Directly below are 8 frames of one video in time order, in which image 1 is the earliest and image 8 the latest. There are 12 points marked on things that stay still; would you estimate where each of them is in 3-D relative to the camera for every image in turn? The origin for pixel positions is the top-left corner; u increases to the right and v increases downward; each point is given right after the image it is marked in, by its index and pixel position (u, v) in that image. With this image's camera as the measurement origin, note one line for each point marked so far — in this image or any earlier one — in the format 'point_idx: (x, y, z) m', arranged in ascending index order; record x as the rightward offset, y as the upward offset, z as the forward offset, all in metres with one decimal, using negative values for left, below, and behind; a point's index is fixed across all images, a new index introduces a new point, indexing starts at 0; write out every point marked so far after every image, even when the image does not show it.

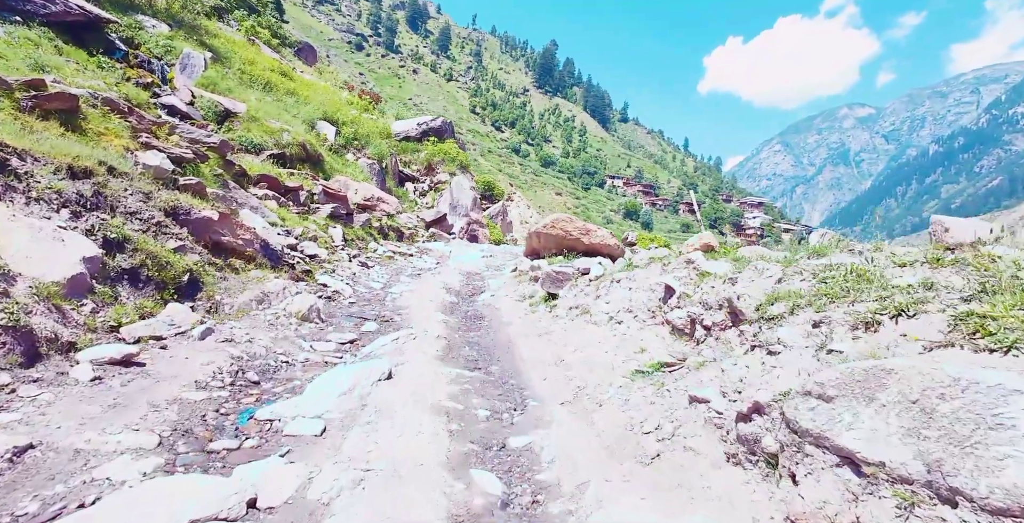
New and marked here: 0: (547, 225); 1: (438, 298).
0: (+1.0, +1.0, +15.0) m
1: (-1.7, -0.8, +12.4) m
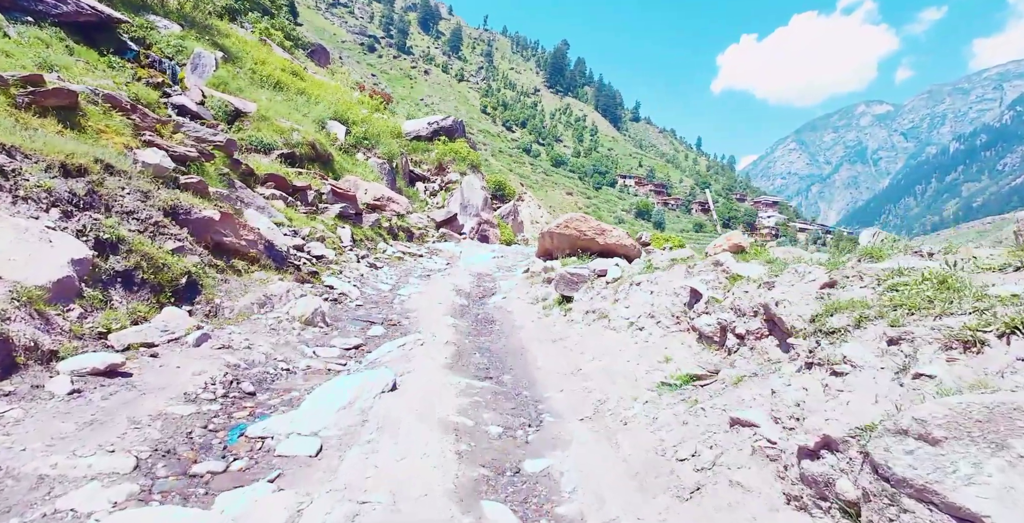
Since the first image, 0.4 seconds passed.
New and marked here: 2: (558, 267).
0: (+1.3, +1.0, +14.6) m
1: (-1.4, -0.8, +12.0) m
2: (+1.1, -0.2, +13.2) m
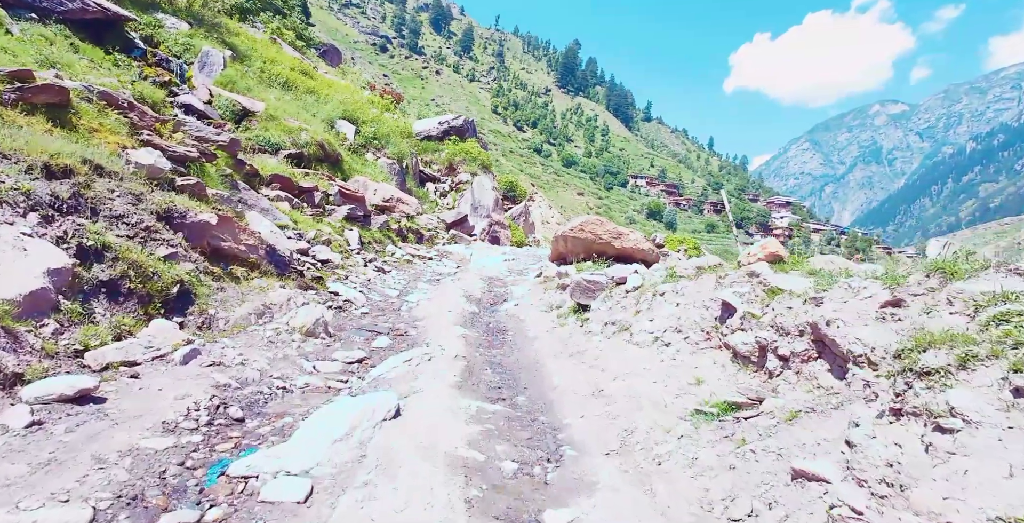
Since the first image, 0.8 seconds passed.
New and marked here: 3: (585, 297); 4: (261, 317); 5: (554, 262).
0: (+1.7, +0.8, +14.0) m
1: (-1.1, -1.0, +11.5) m
2: (+1.4, -0.3, +12.7) m
3: (+1.3, -0.7, +10.0) m
4: (-3.5, -0.8, +7.7) m
5: (+1.1, 0.0, +14.9) m
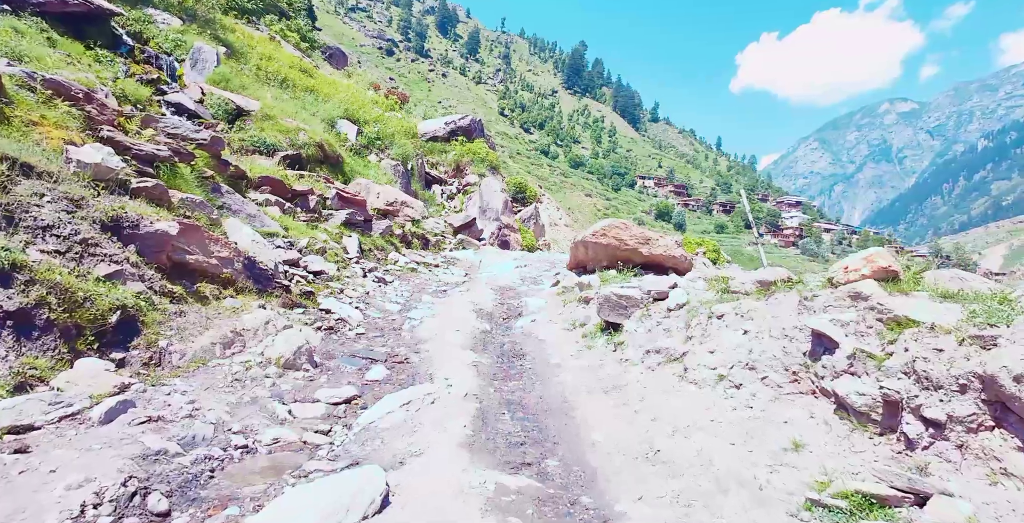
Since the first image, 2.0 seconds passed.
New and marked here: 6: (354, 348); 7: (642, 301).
0: (+2.0, +0.7, +12.5) m
1: (-0.8, -1.2, +10.1) m
2: (+1.7, -0.5, +11.2) m
3: (+1.6, -0.8, +8.5) m
4: (-3.3, -1.0, +6.3) m
5: (+1.5, -0.2, +13.5) m
6: (-2.3, -1.3, +8.1) m
7: (+2.0, -0.6, +8.5) m
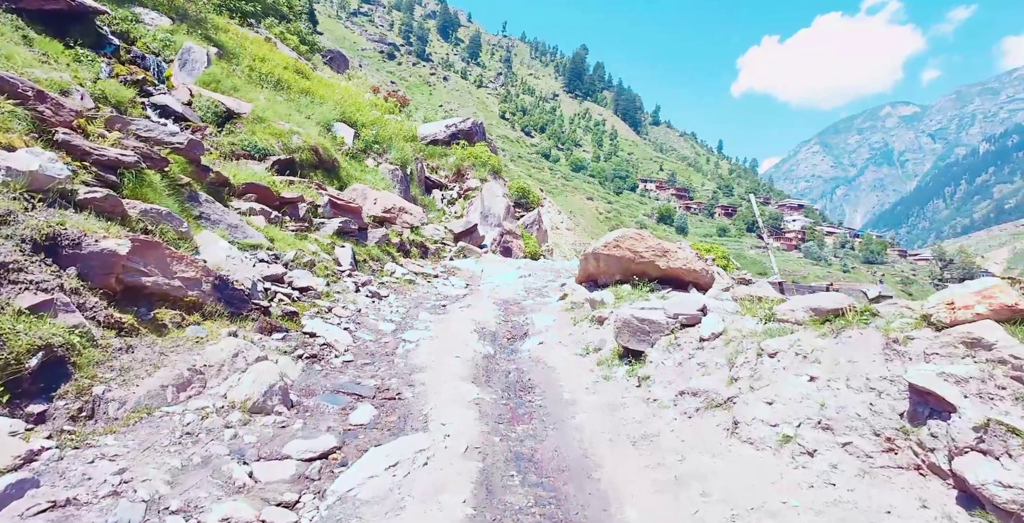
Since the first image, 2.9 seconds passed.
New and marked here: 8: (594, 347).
0: (+2.1, +0.4, +11.5) m
1: (-0.7, -1.4, +9.0) m
2: (+1.8, -0.7, +10.2) m
3: (+1.7, -1.1, +7.5) m
4: (-3.2, -1.2, +5.3) m
5: (+1.6, -0.5, +12.5) m
6: (-2.2, -1.5, +7.1) m
7: (+2.1, -0.9, +7.4) m
8: (+1.3, -1.3, +8.6) m
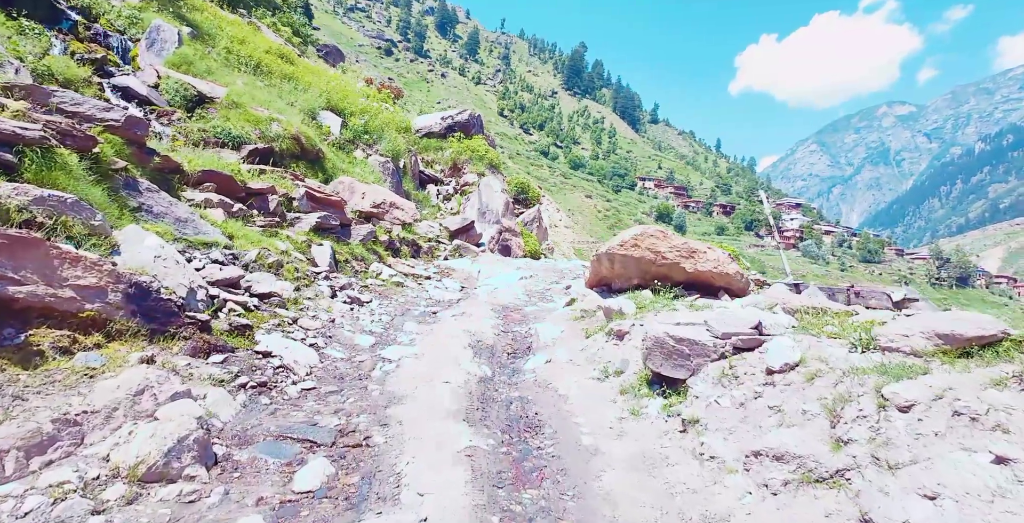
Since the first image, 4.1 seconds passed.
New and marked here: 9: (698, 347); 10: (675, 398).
0: (+2.1, +0.3, +9.9) m
1: (-0.7, -1.5, +7.4) m
2: (+1.8, -0.8, +8.6) m
3: (+1.7, -1.1, +5.9) m
4: (-3.1, -1.3, +3.6) m
5: (+1.6, -0.5, +10.9) m
6: (-2.2, -1.6, +5.5) m
7: (+2.1, -0.9, +5.8) m
8: (+1.3, -1.4, +7.0) m
9: (+2.0, -0.9, +5.8) m
10: (+1.7, -1.4, +5.7) m
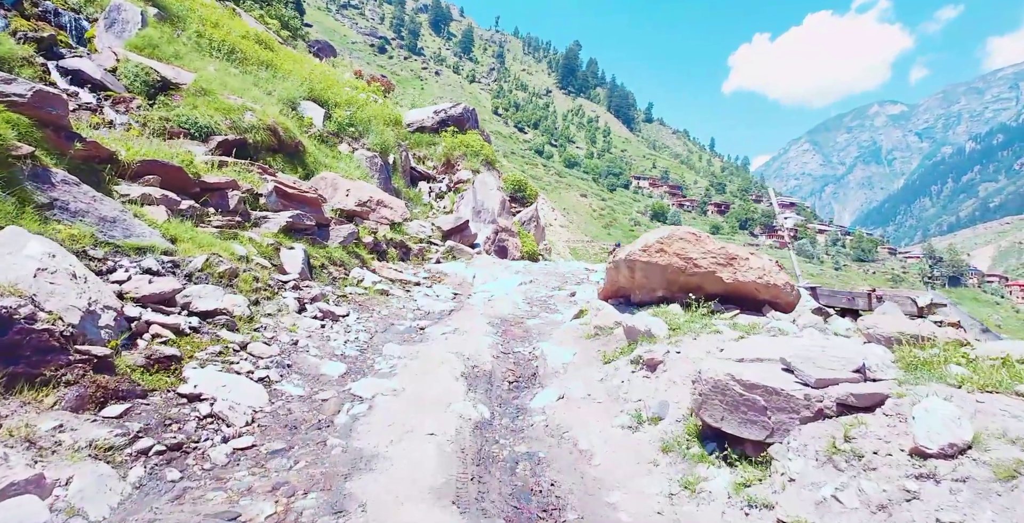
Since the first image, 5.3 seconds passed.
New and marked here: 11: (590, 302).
0: (+2.1, +0.2, +8.3) m
1: (-0.7, -1.6, +5.8) m
2: (+1.9, -0.9, +7.0) m
3: (+1.8, -1.3, +4.3) m
4: (-3.1, -1.4, +2.0) m
5: (+1.6, -0.6, +9.2) m
6: (-2.2, -1.7, +3.8) m
7: (+2.2, -1.1, +4.2) m
8: (+1.4, -1.5, +5.4) m
9: (+2.1, -1.1, +4.2) m
10: (+1.8, -1.5, +4.1) m
11: (+1.7, -0.9, +11.9) m
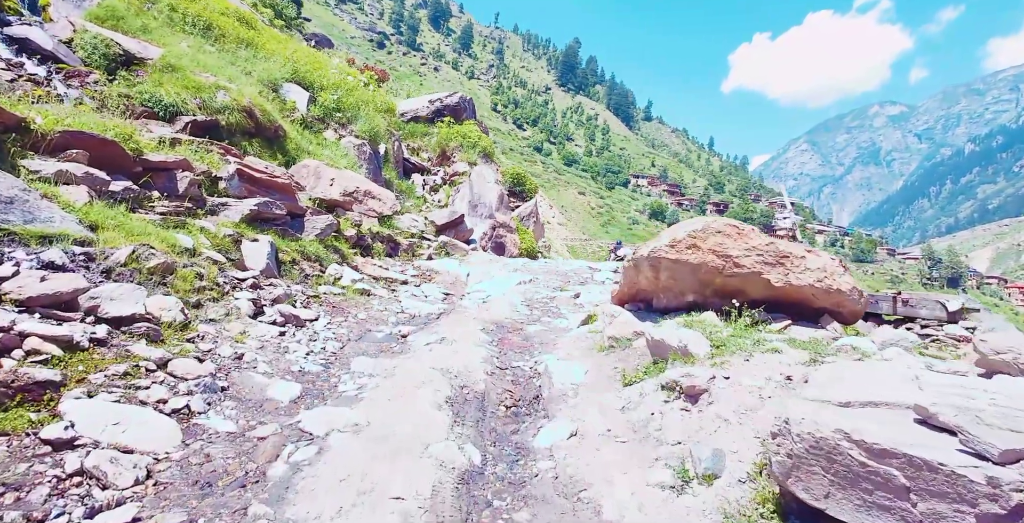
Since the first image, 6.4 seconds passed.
0: (+2.1, +0.2, +6.8) m
1: (-0.7, -1.6, +4.3) m
2: (+1.9, -0.9, +5.5) m
3: (+1.8, -1.3, +2.8) m
4: (-3.1, -1.4, +0.5) m
5: (+1.6, -0.6, +7.7) m
6: (-2.2, -1.7, +2.3) m
7: (+2.2, -1.0, +2.7) m
8: (+1.4, -1.5, +3.9) m
9: (+2.1, -1.1, +2.7) m
10: (+1.8, -1.5, +2.6) m
11: (+1.7, -0.8, +10.4) m
